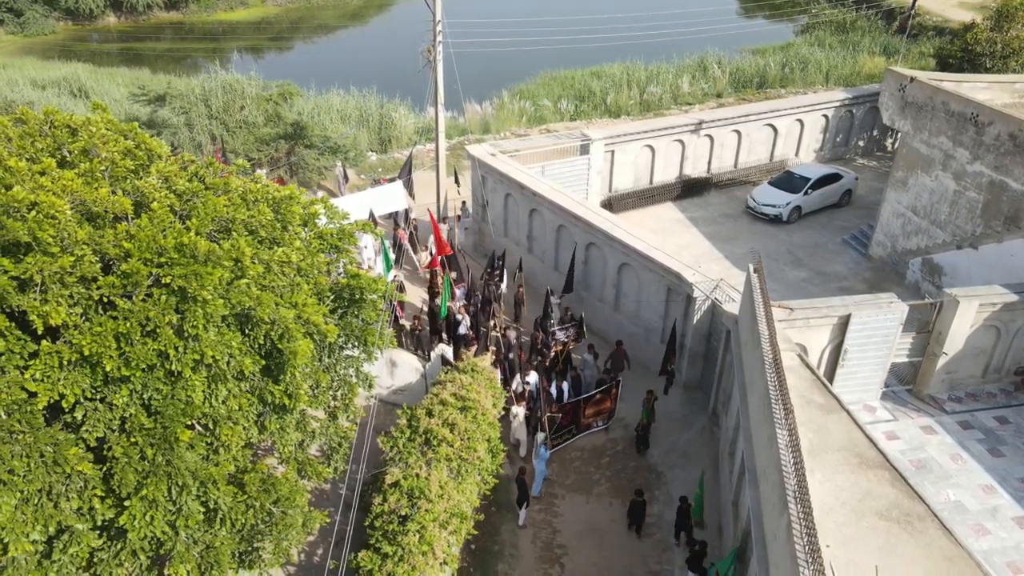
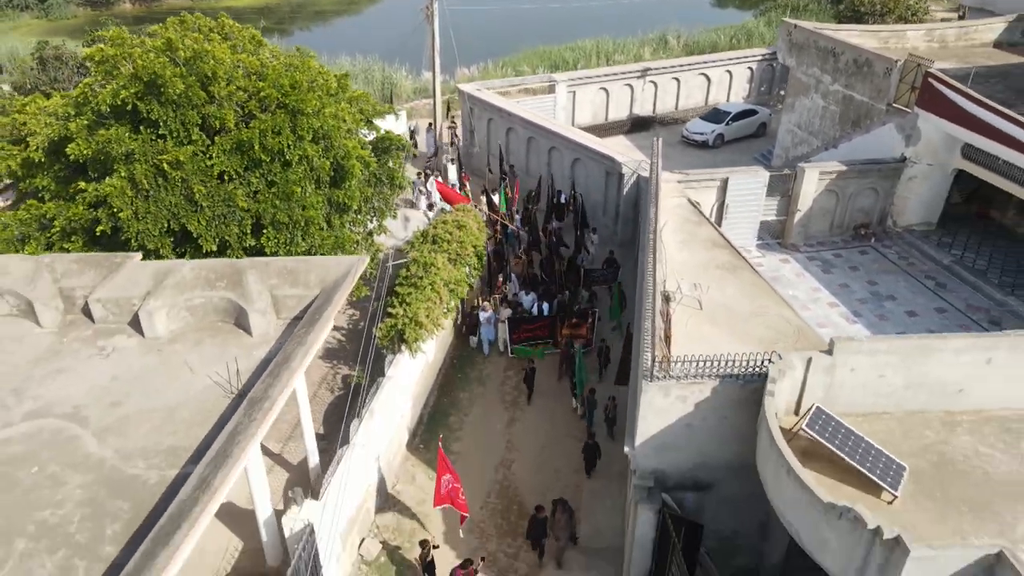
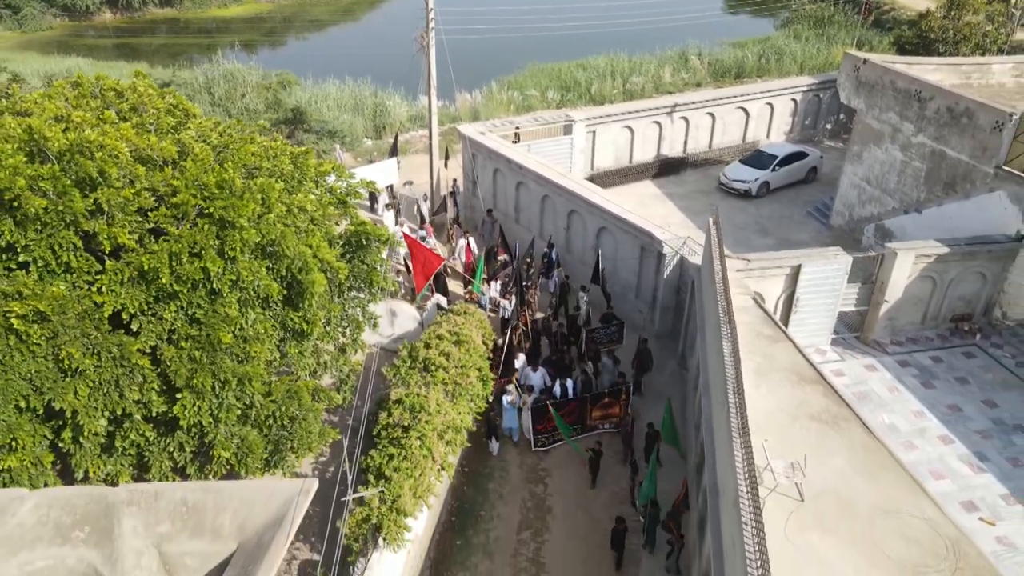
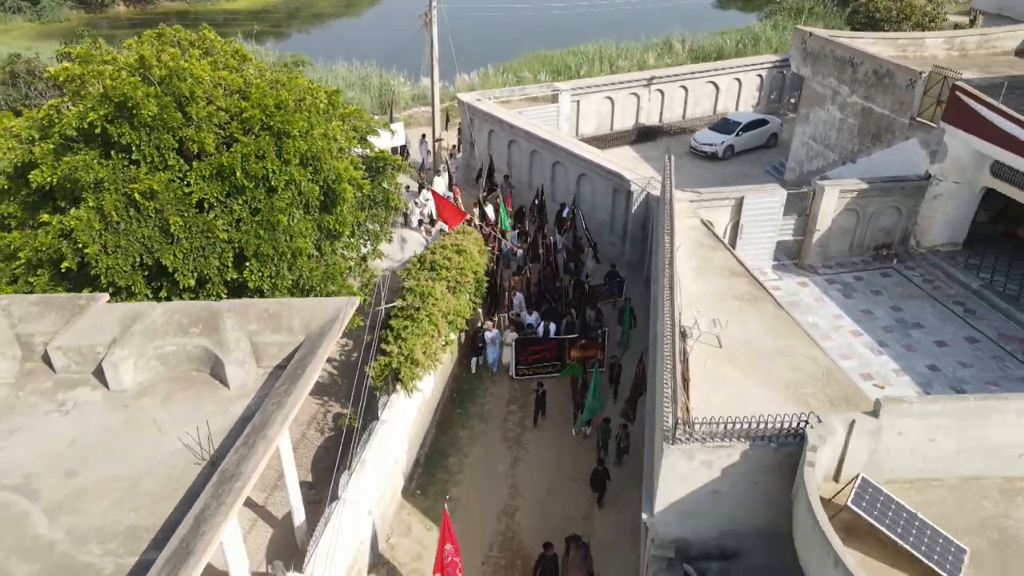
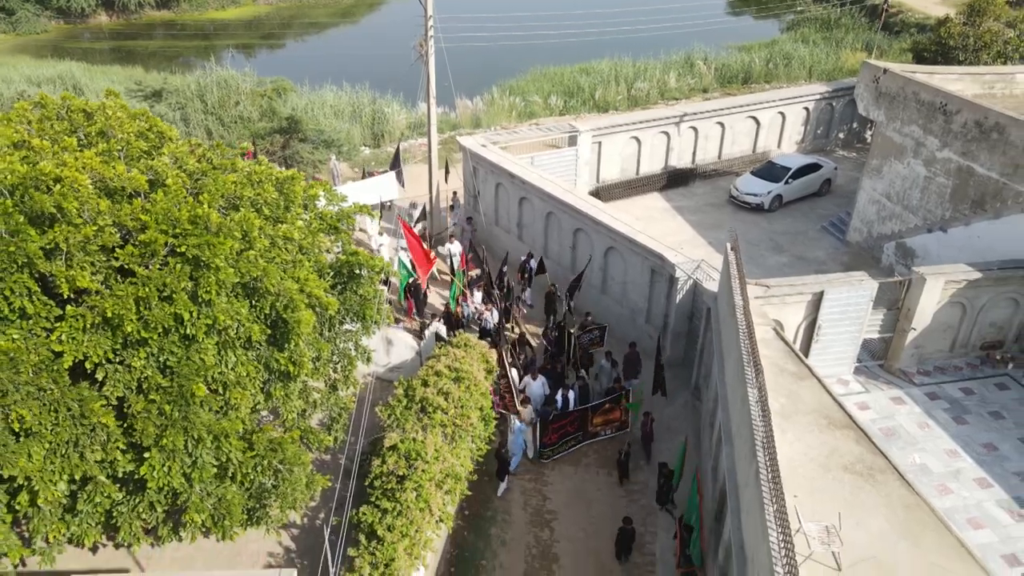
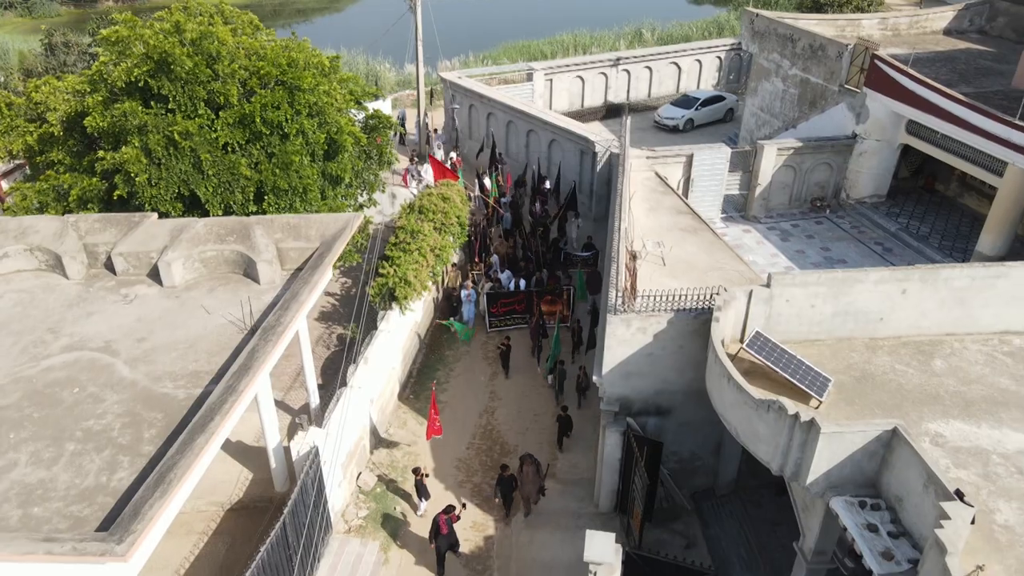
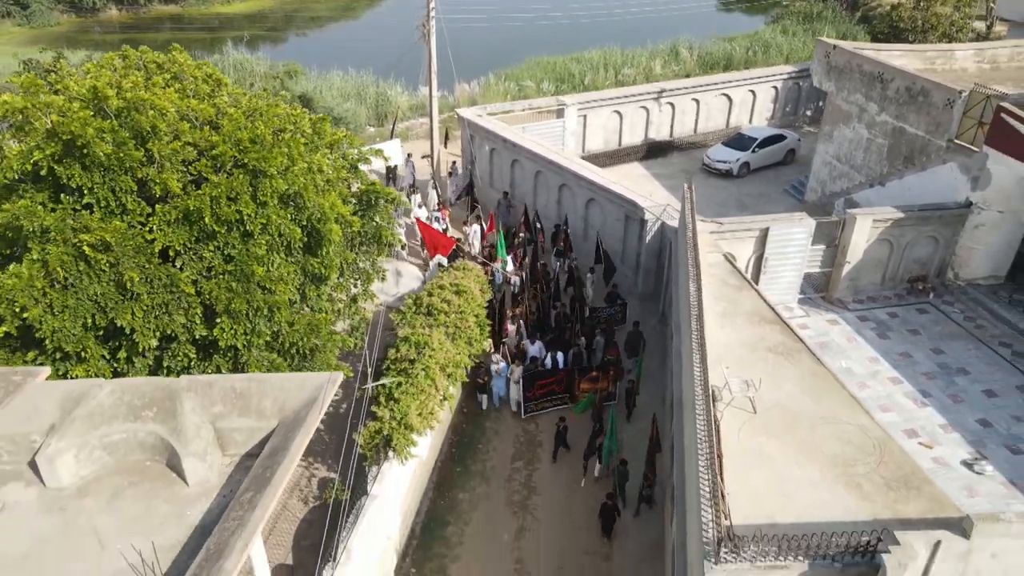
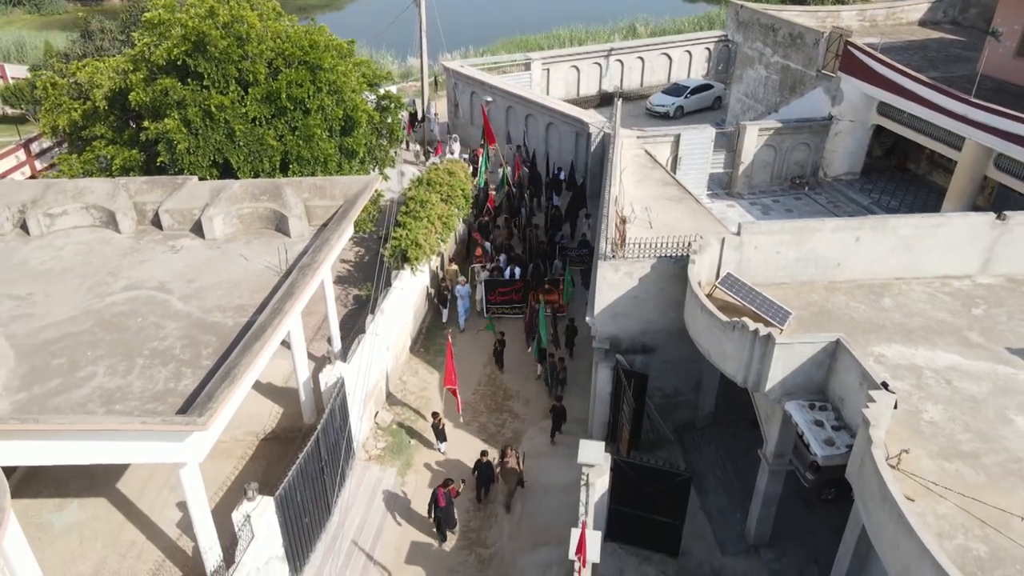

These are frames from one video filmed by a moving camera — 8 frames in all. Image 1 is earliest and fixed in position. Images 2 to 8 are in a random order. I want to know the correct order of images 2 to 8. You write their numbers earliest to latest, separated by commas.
5, 3, 7, 4, 2, 6, 8
